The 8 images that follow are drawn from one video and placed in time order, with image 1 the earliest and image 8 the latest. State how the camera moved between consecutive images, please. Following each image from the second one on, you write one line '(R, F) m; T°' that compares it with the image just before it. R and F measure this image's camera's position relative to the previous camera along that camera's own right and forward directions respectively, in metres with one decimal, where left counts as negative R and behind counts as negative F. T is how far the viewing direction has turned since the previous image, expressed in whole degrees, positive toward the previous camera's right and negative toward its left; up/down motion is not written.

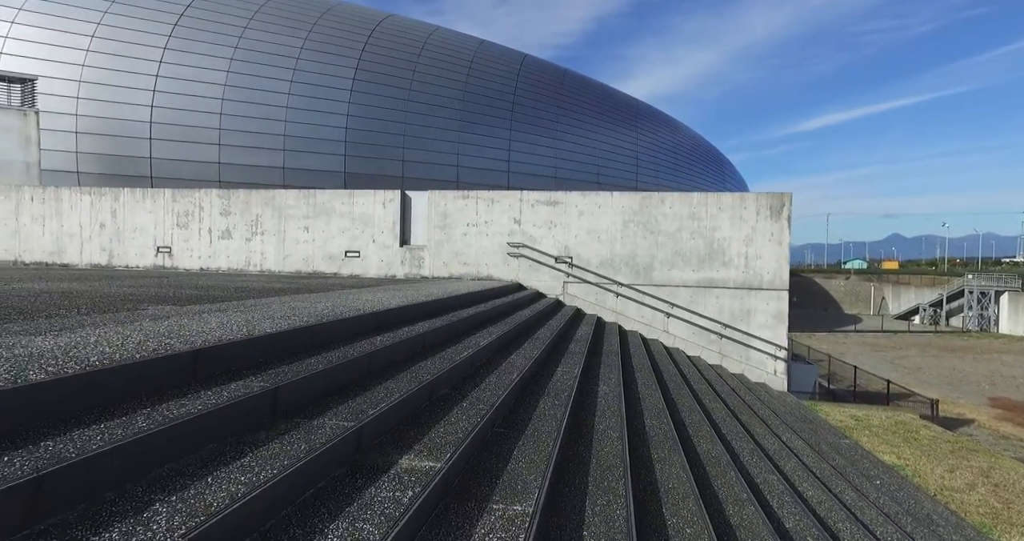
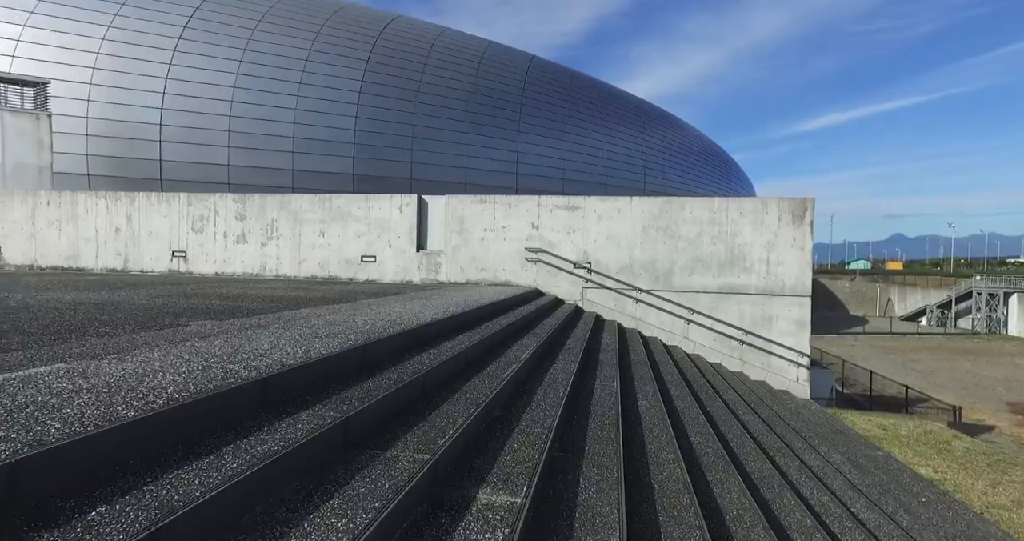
(-0.3, +0.1) m; 0°
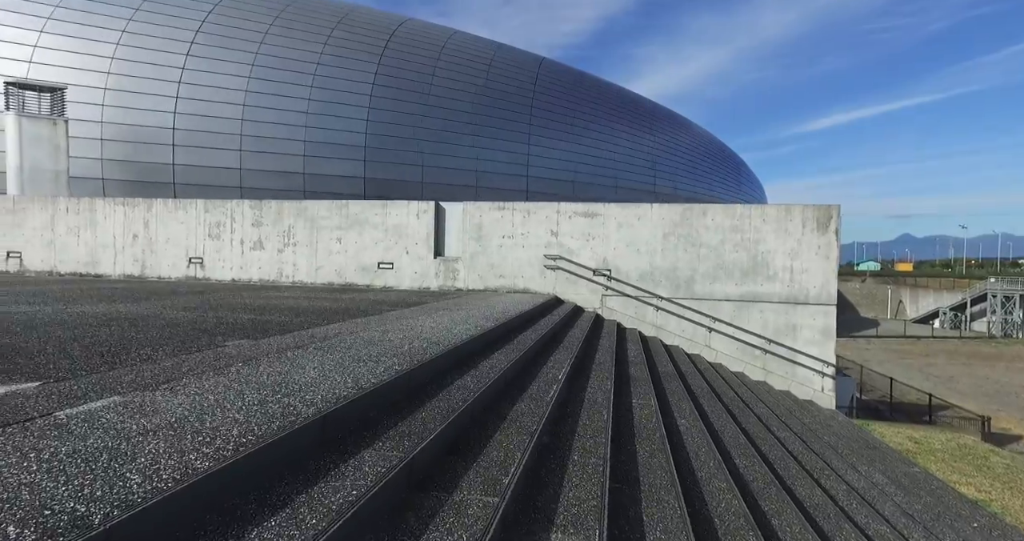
(-0.2, +0.1) m; -1°
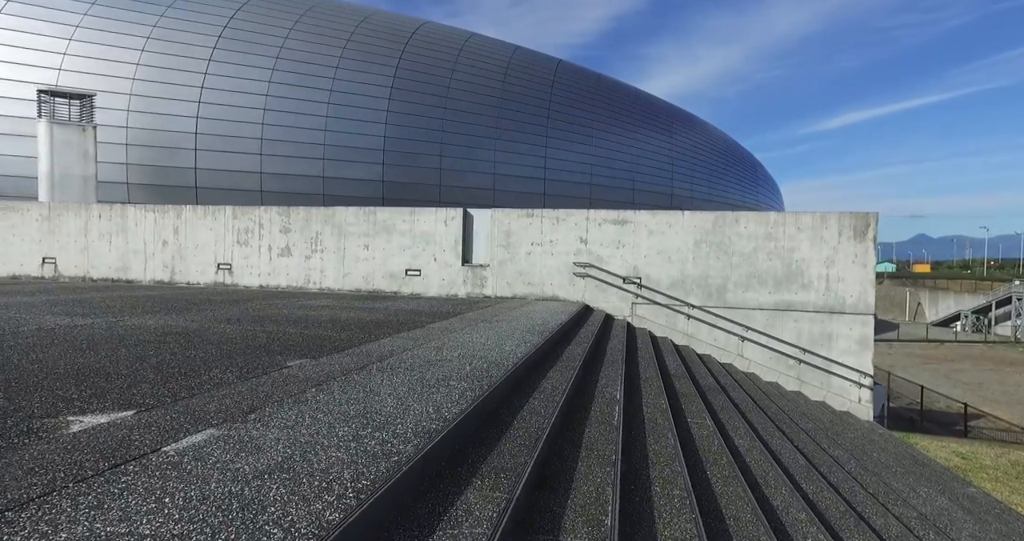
(-0.4, 0.0) m; -1°
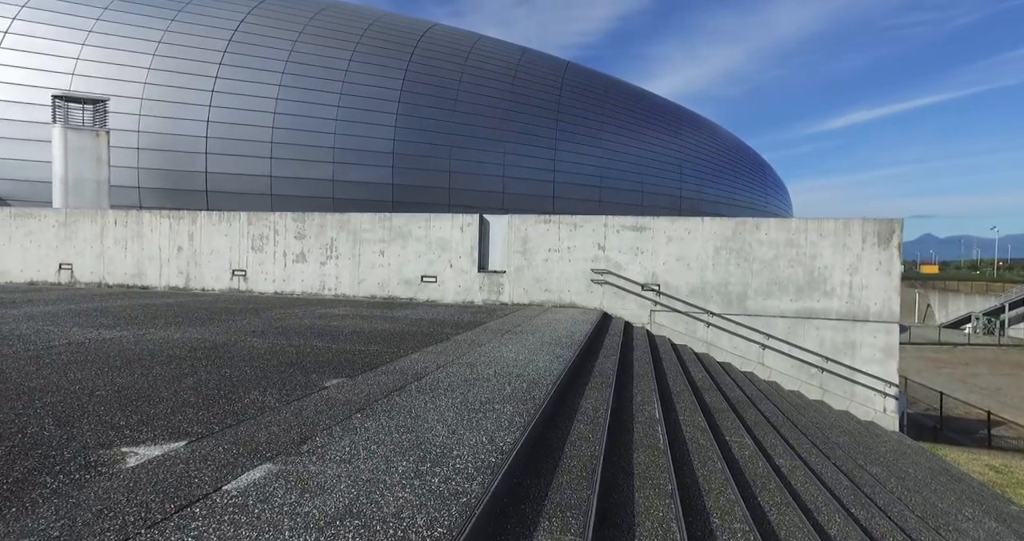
(-0.2, +0.1) m; -1°
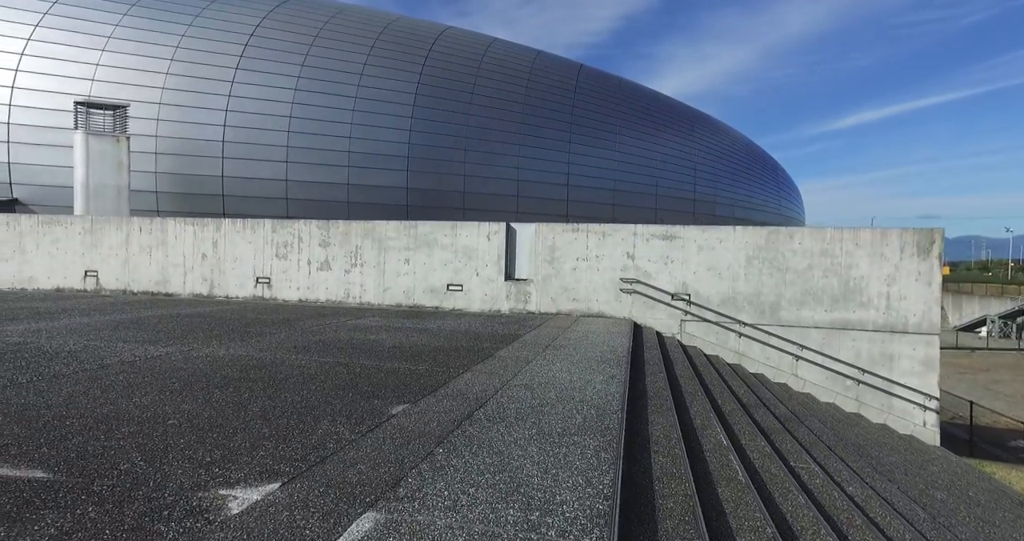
(-0.4, +0.1) m; -1°
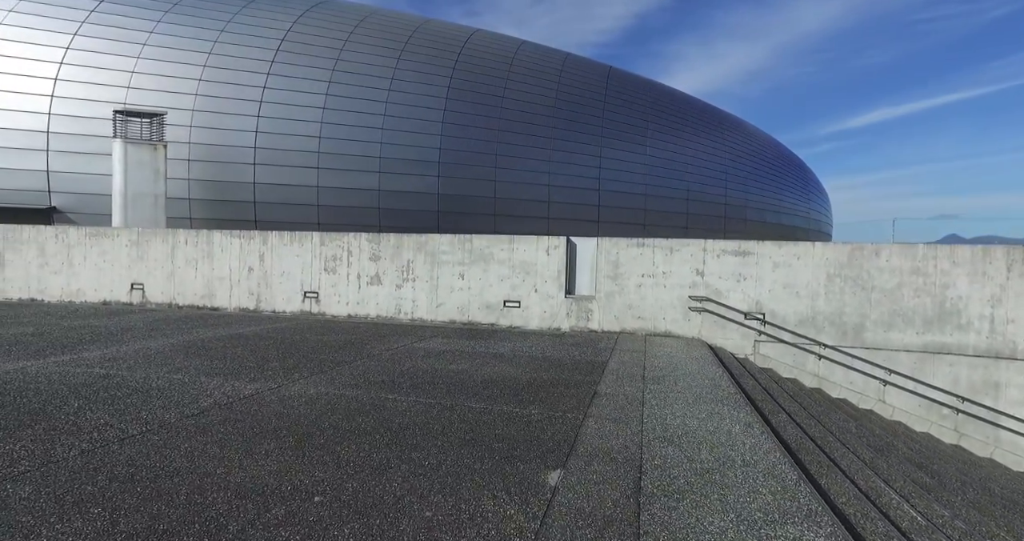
(-1.0, +0.4) m; -2°
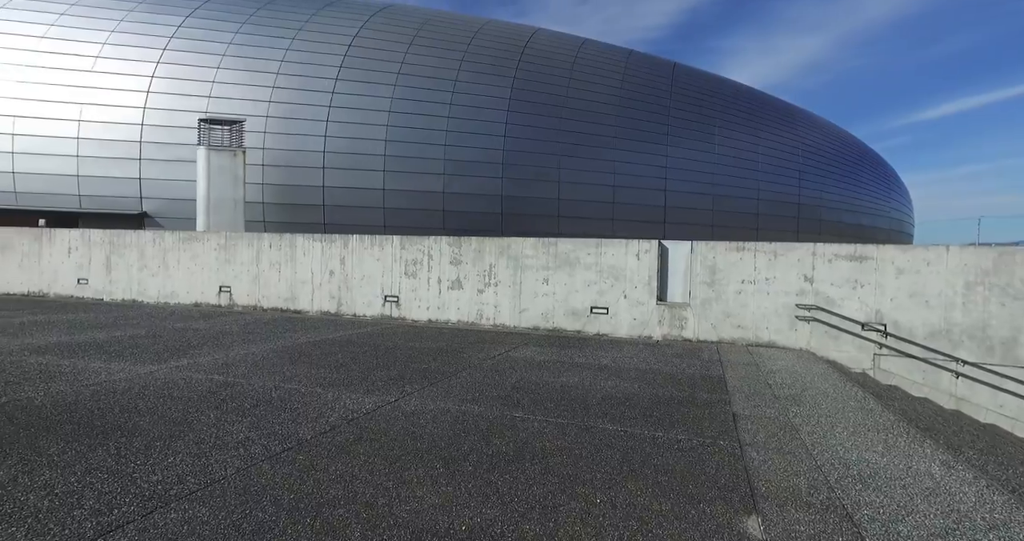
(-0.8, +0.4) m; -5°
